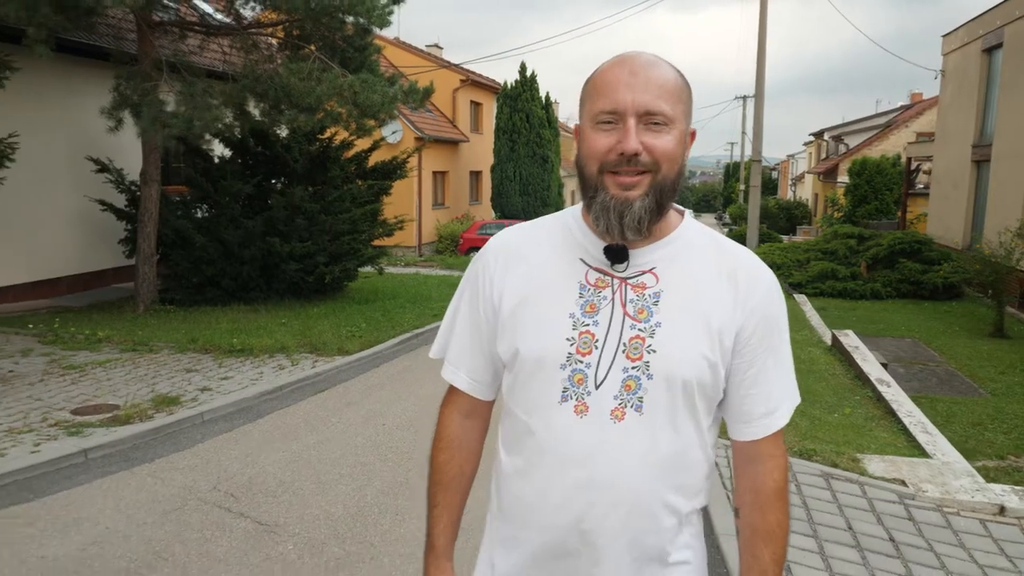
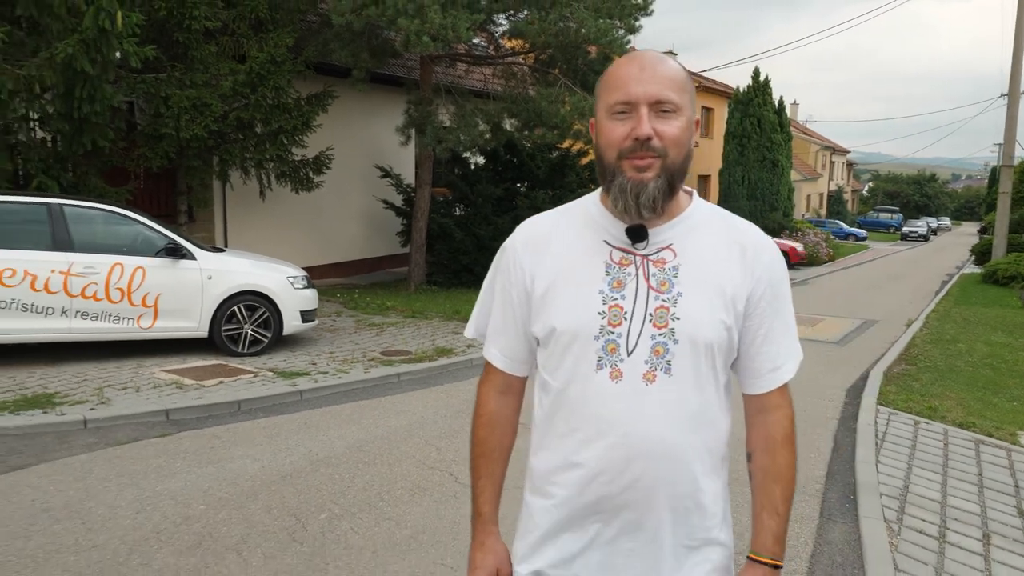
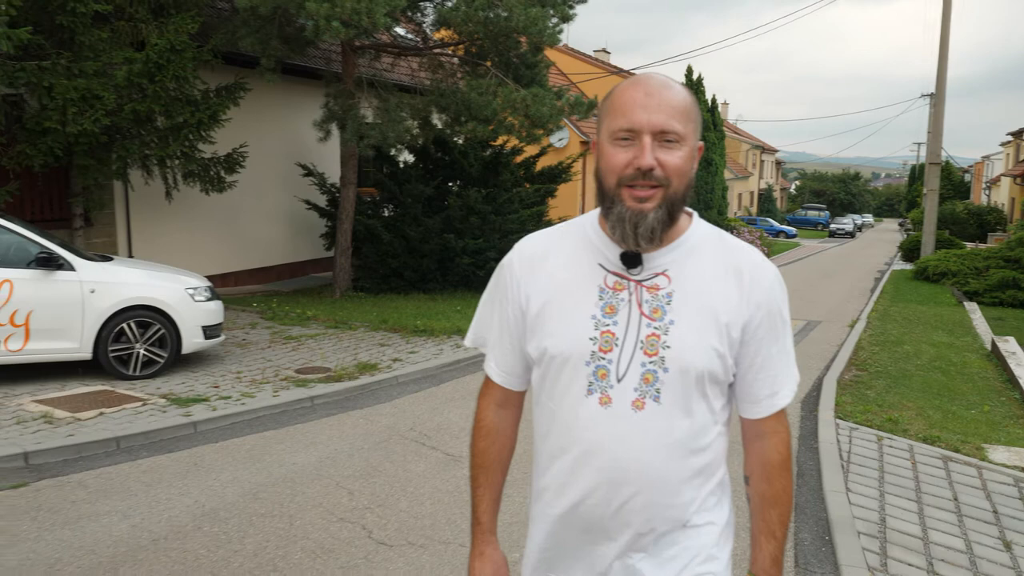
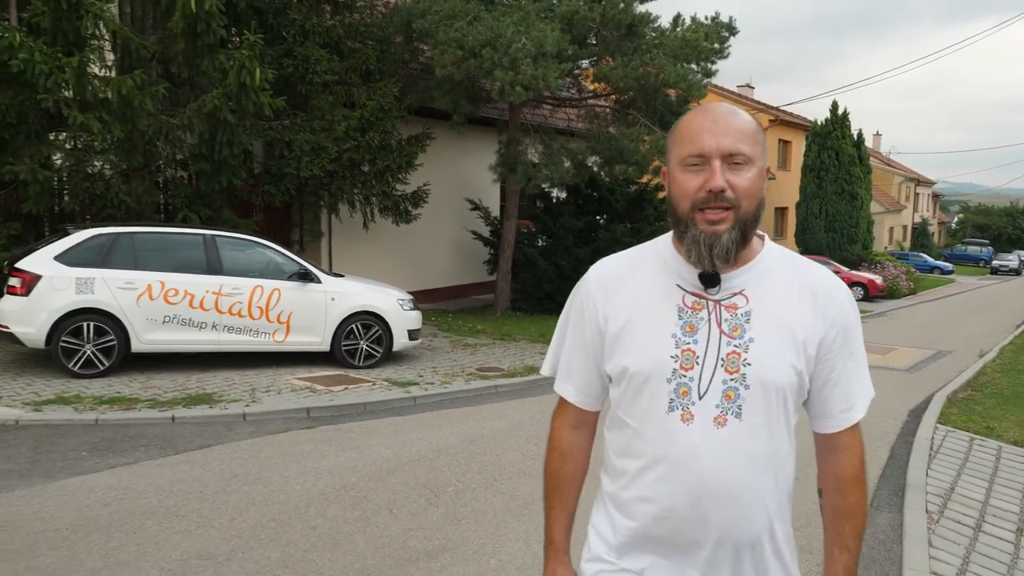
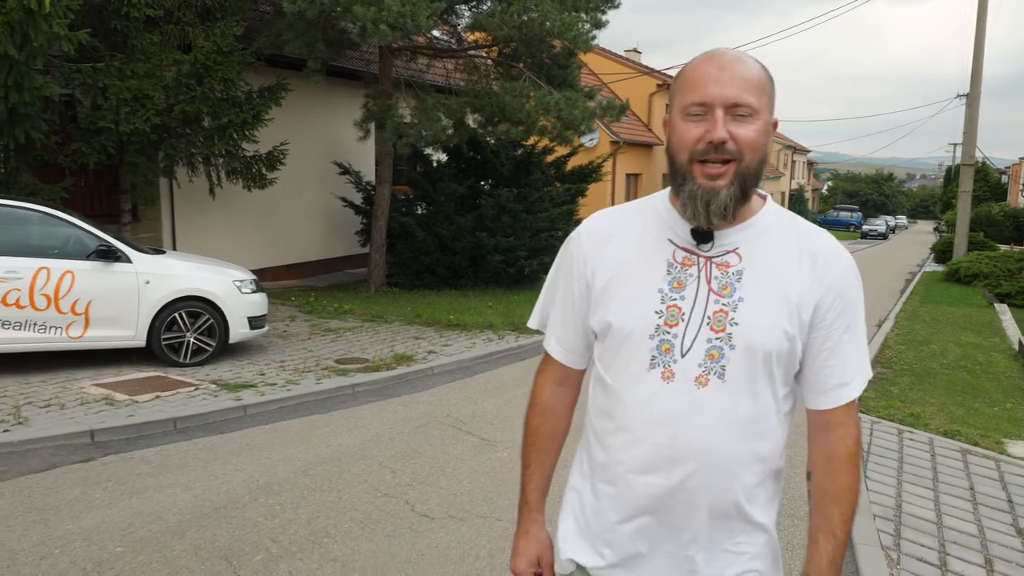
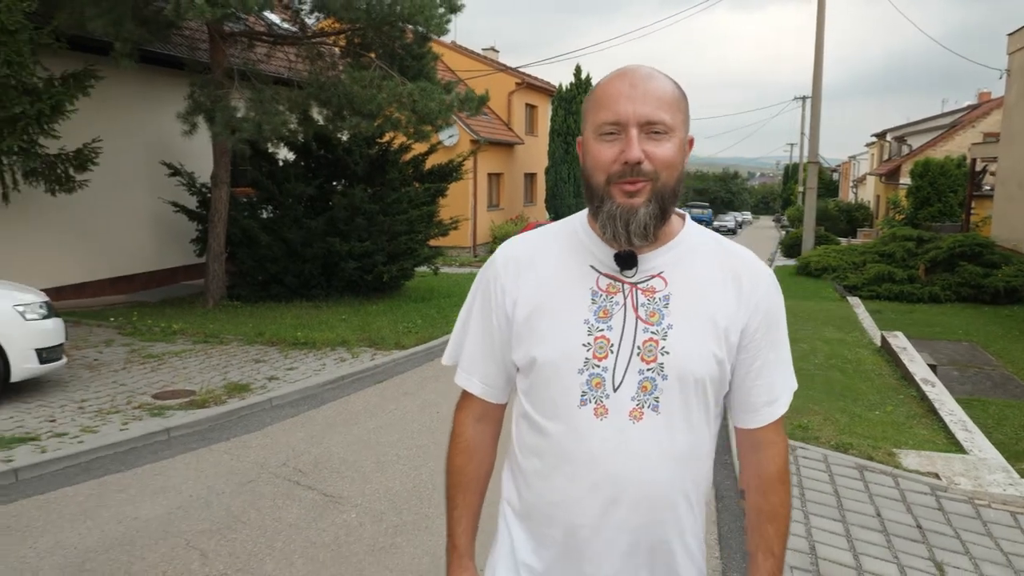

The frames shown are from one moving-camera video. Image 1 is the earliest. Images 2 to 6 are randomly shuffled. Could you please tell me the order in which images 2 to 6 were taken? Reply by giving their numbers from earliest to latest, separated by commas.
6, 3, 5, 2, 4
